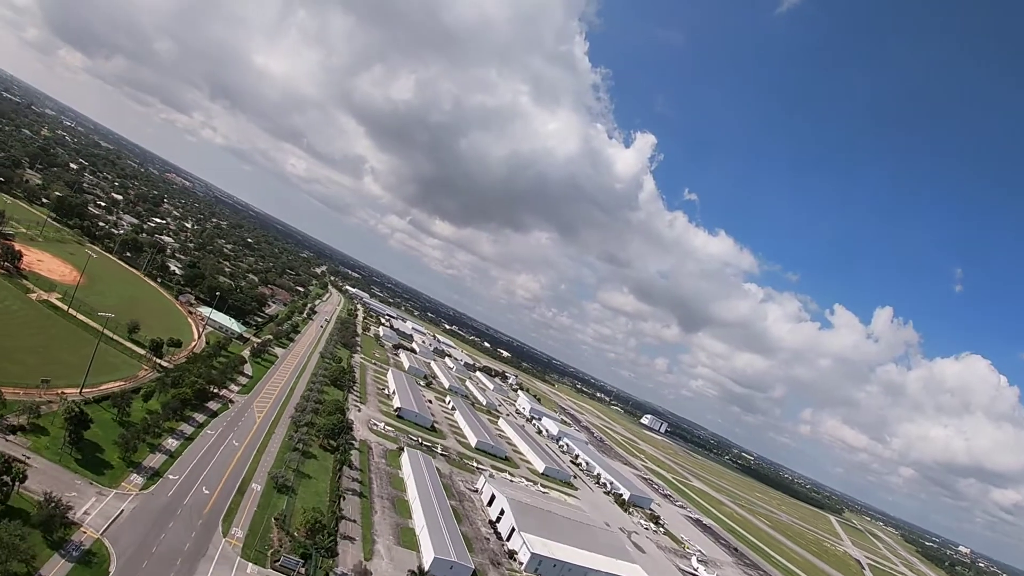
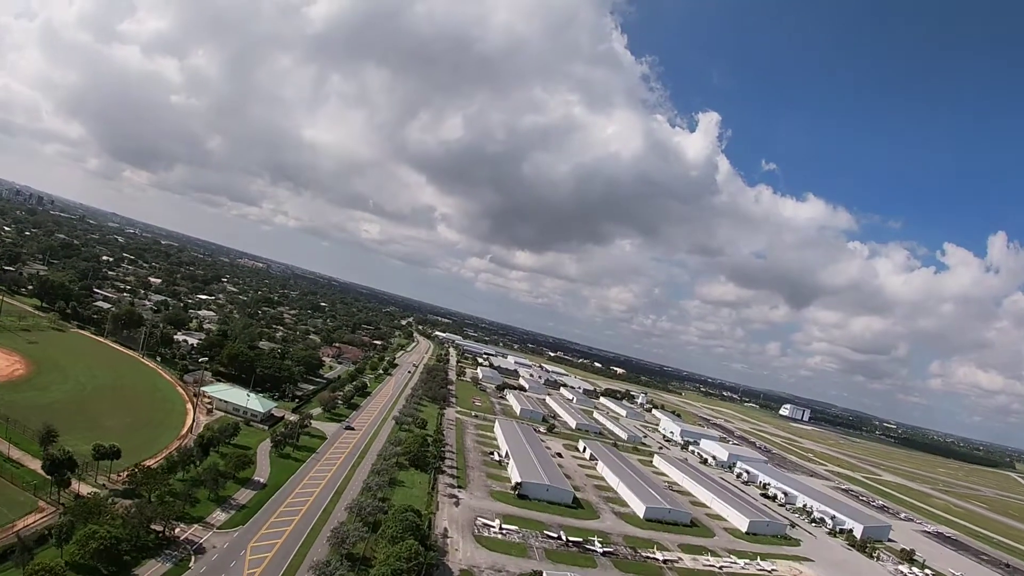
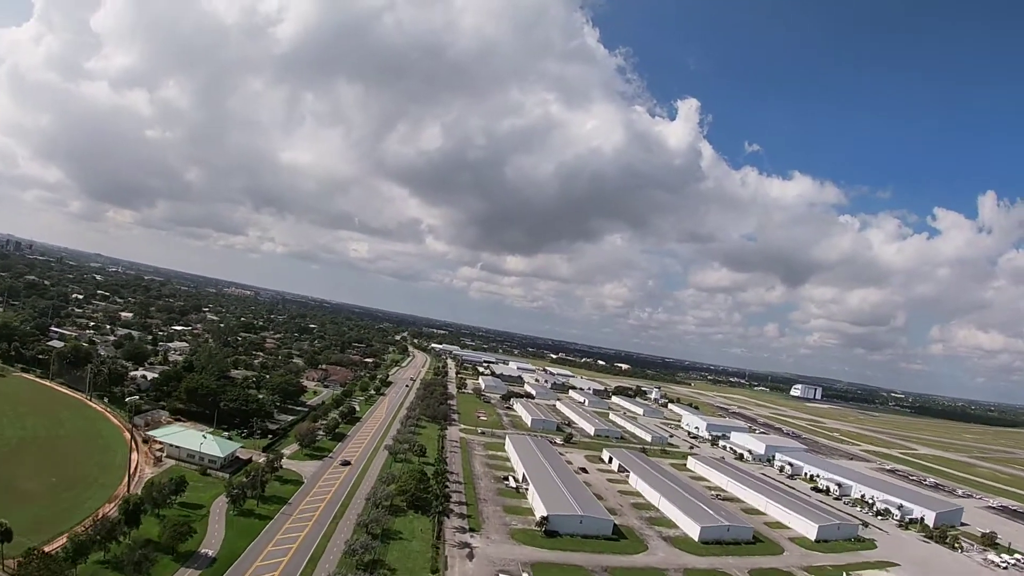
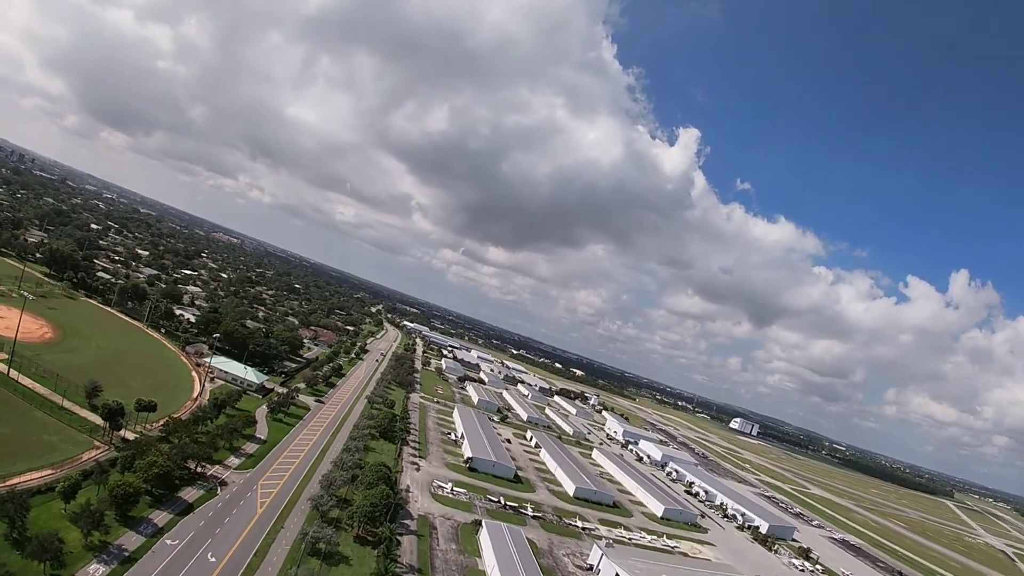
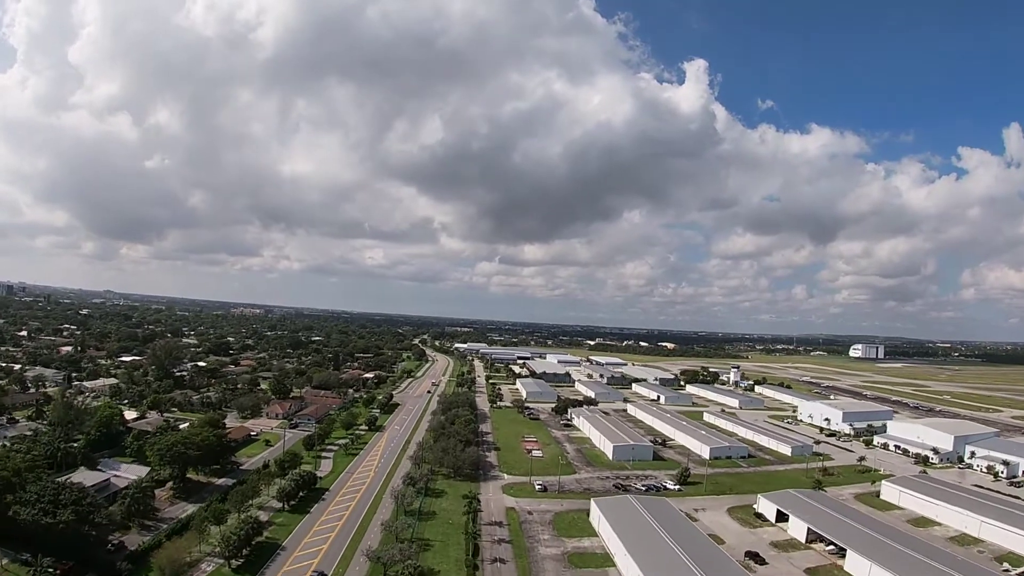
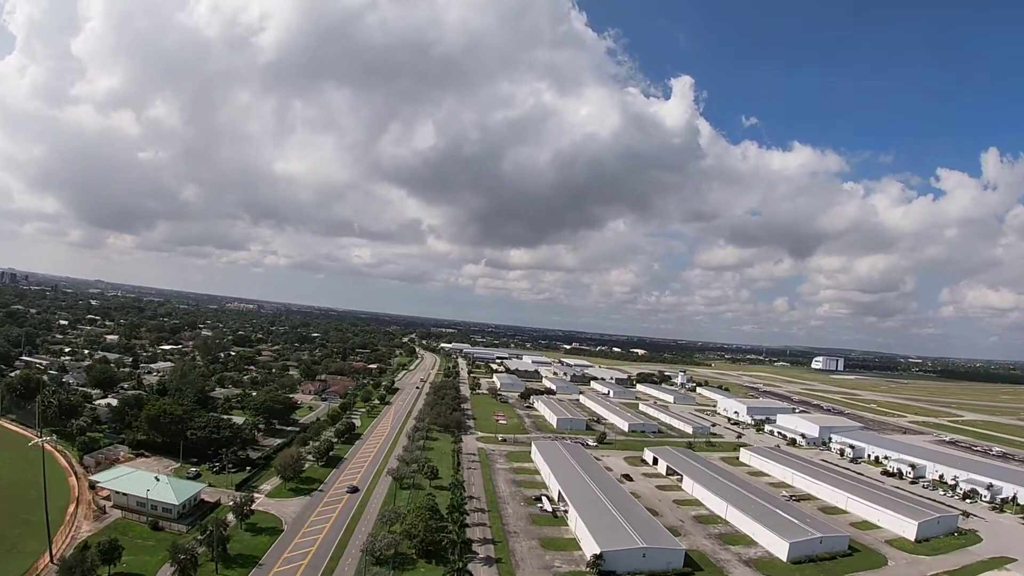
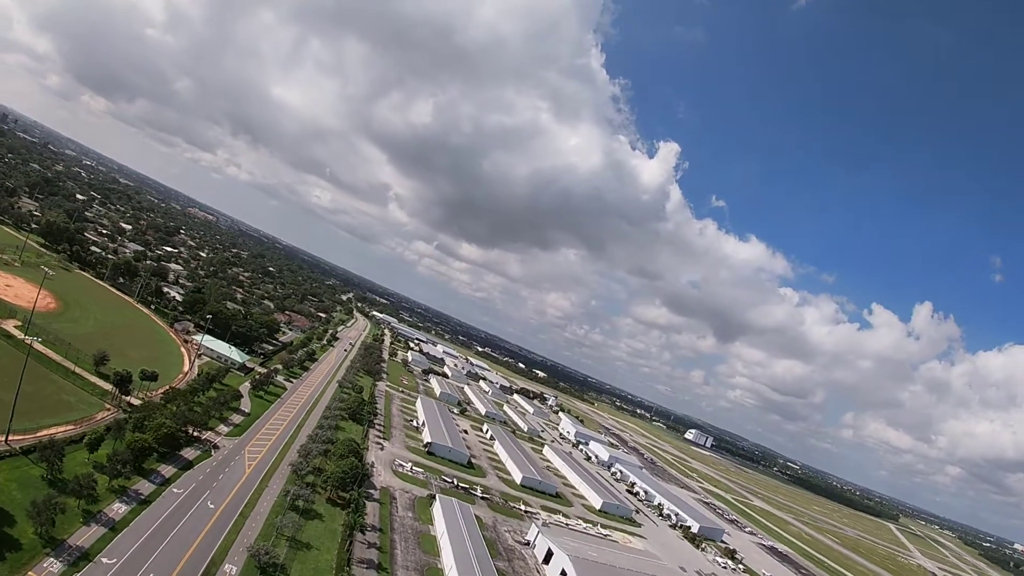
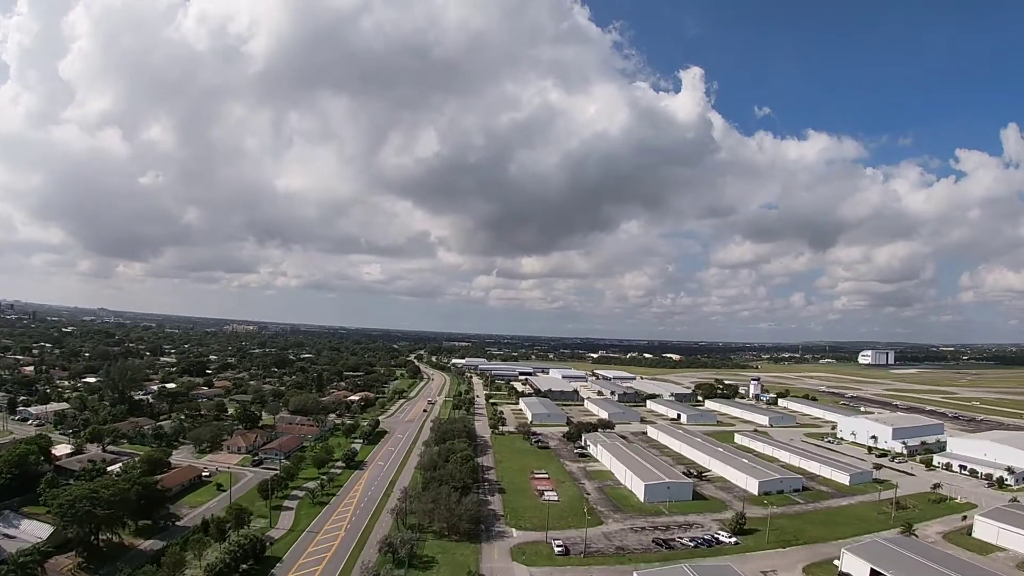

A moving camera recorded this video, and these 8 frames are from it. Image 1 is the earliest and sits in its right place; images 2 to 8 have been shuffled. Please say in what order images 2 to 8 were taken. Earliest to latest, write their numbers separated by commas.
7, 4, 2, 3, 6, 5, 8
